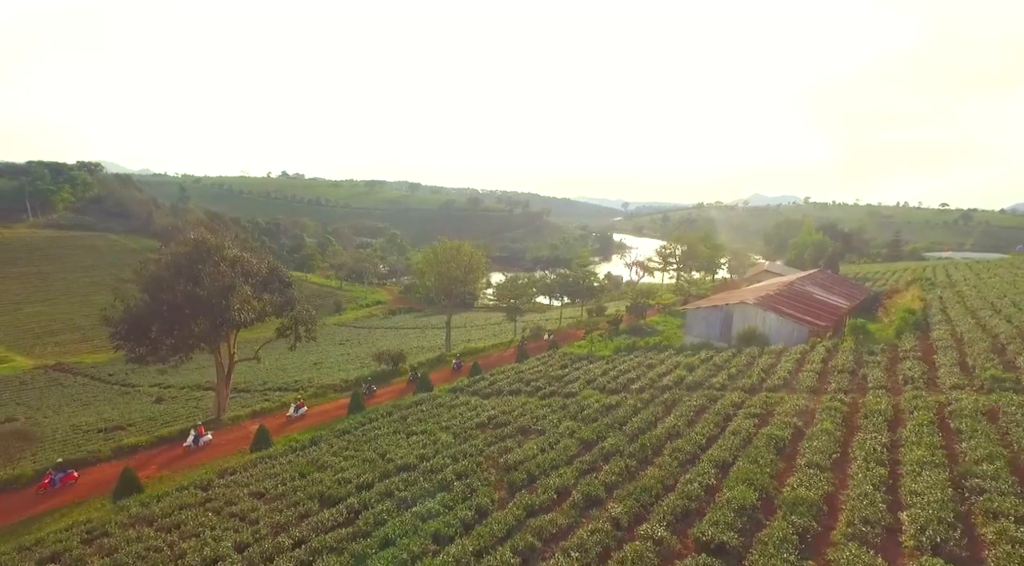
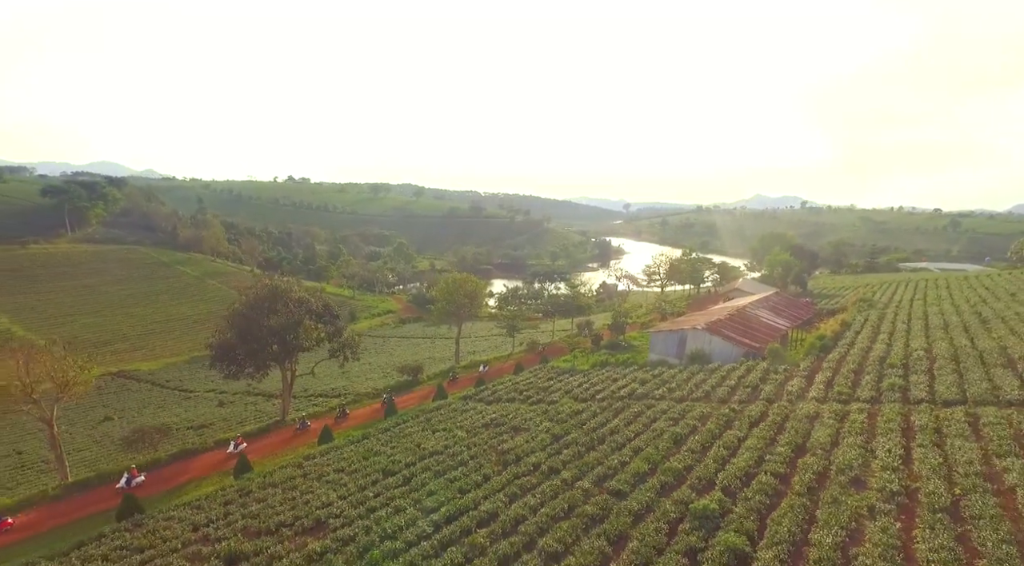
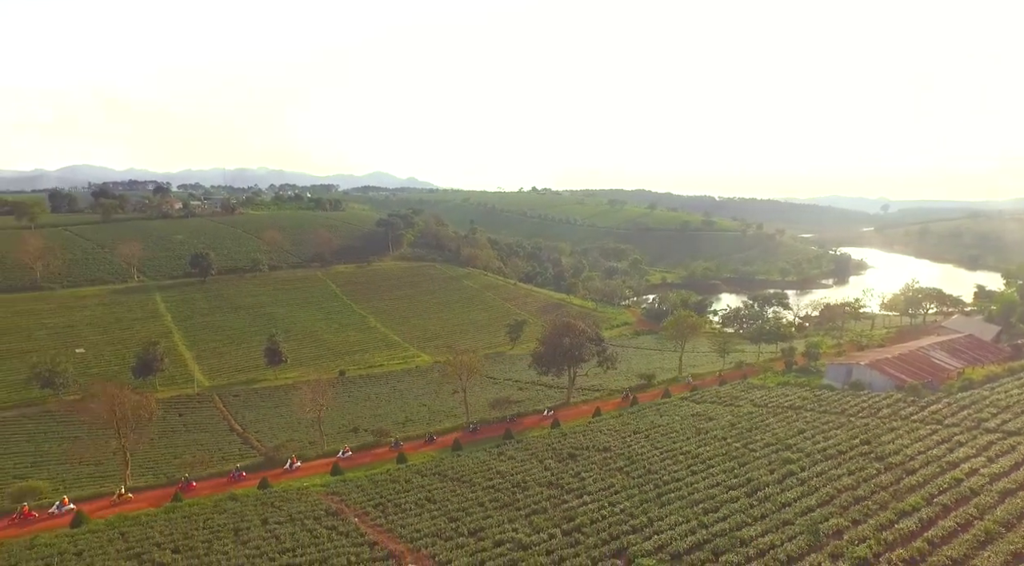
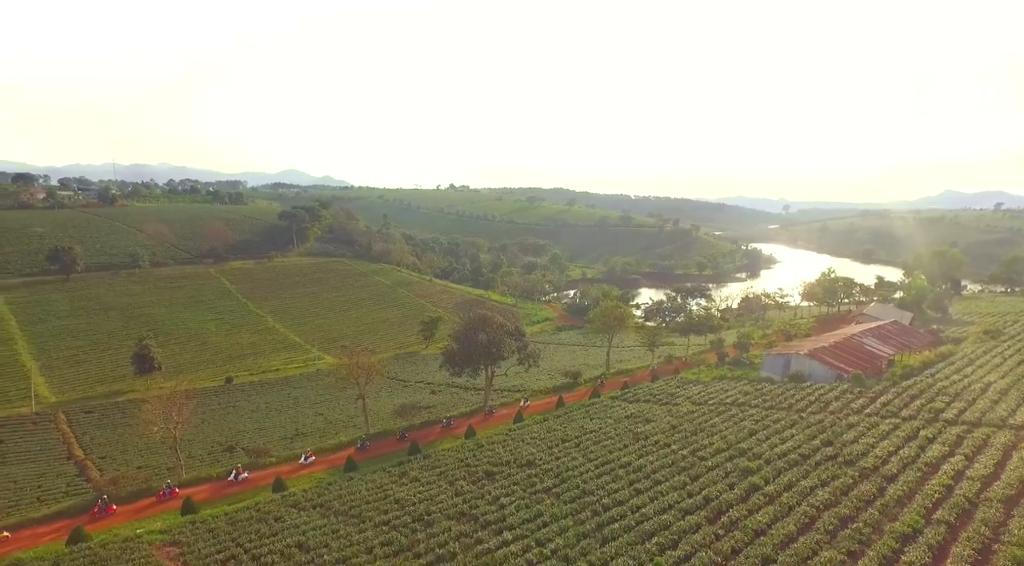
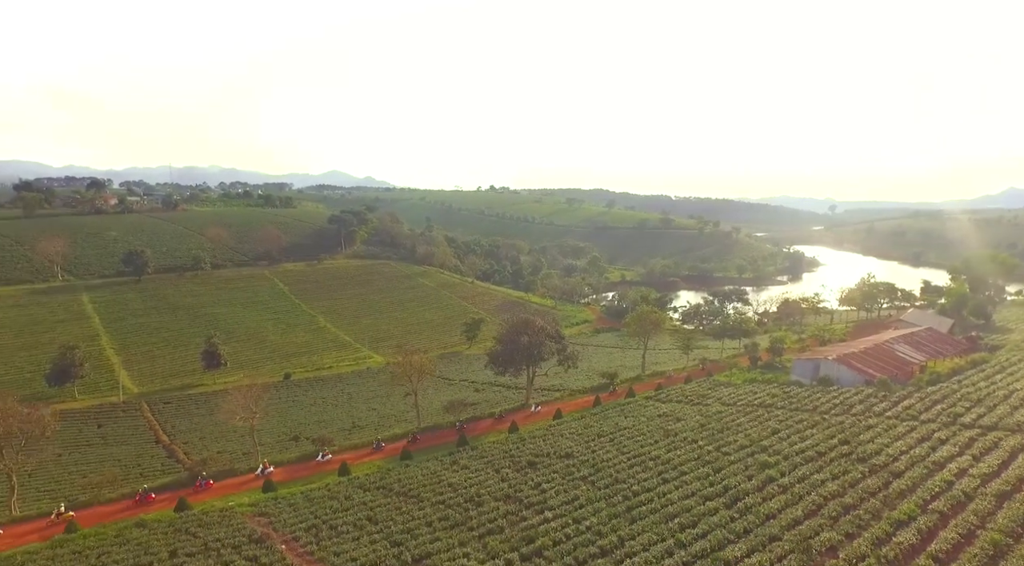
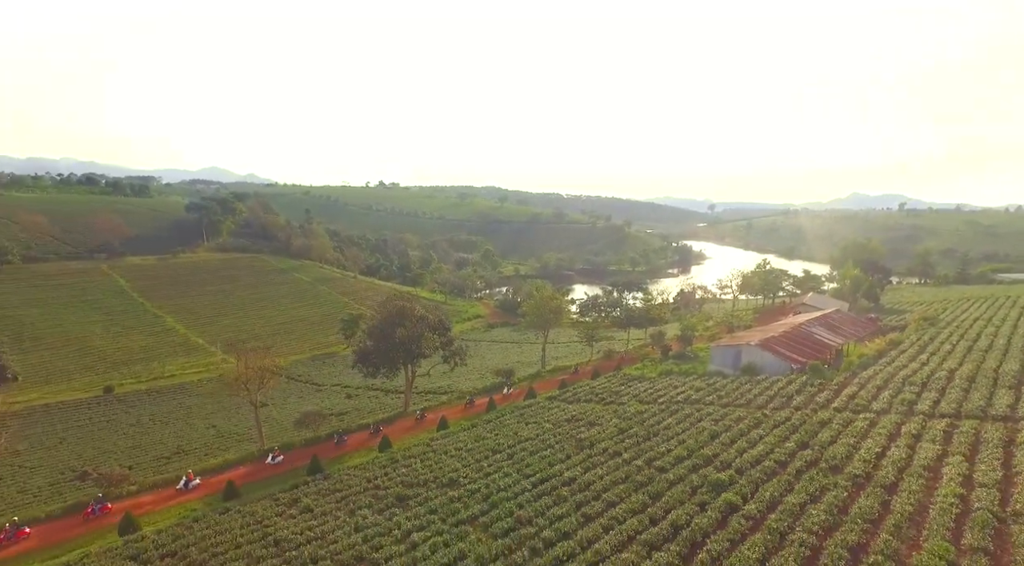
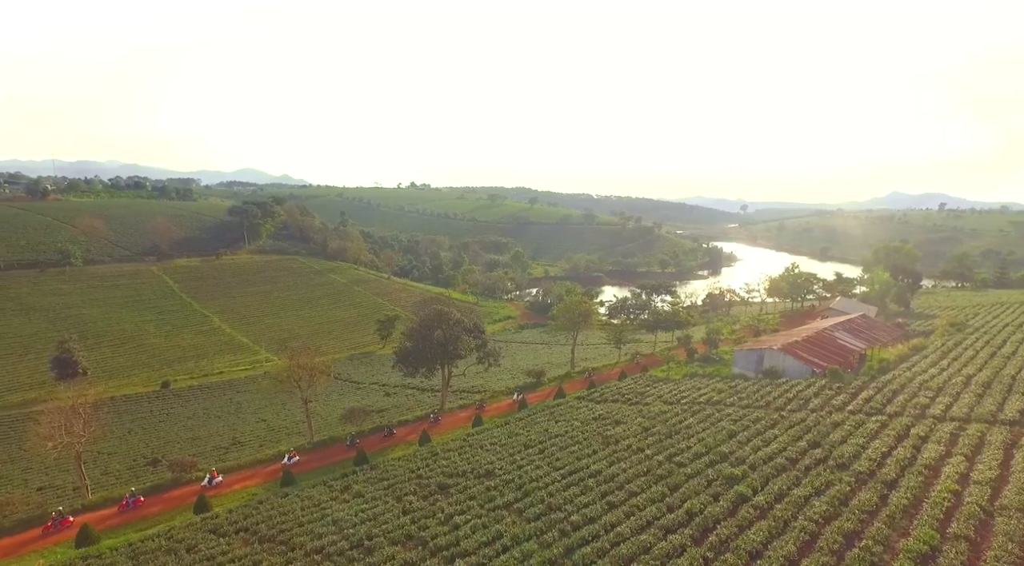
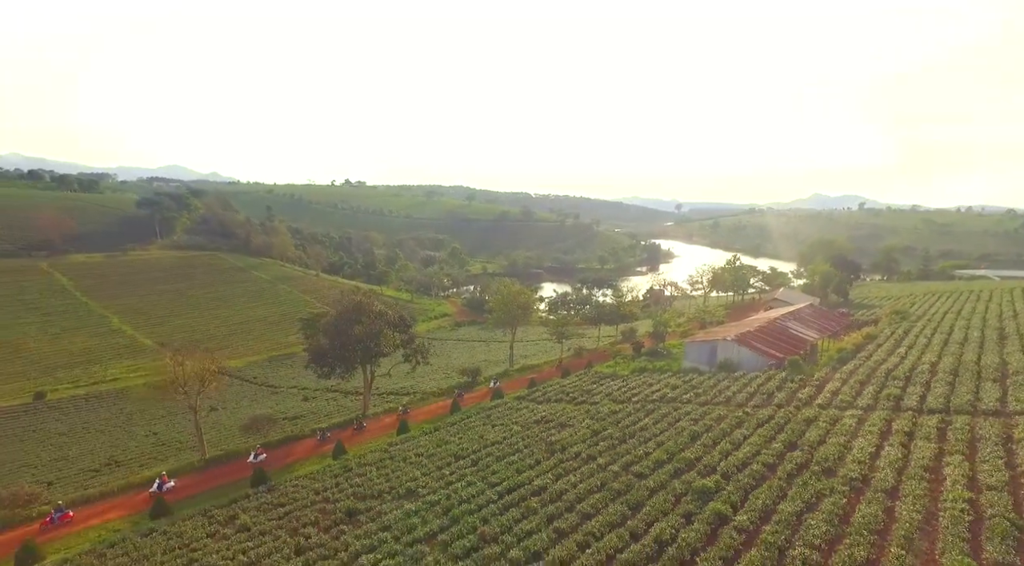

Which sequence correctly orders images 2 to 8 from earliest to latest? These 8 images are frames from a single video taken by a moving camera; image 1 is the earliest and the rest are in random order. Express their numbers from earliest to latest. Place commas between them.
2, 8, 6, 7, 4, 5, 3
